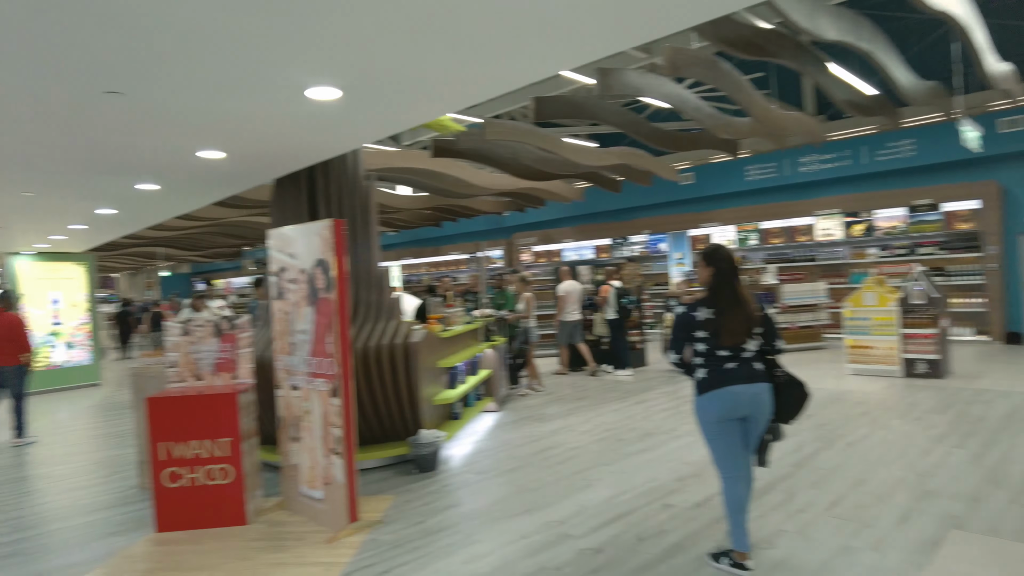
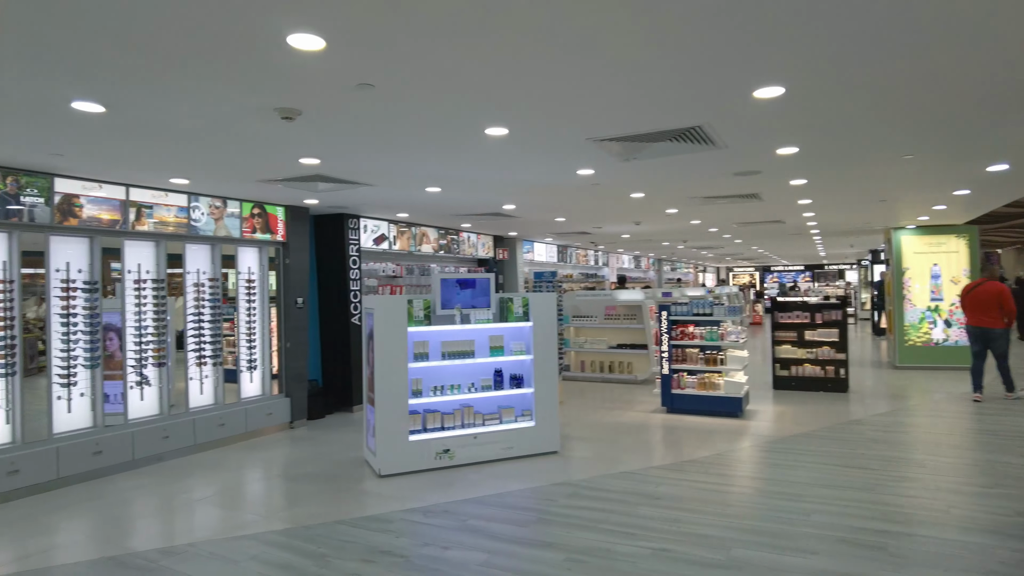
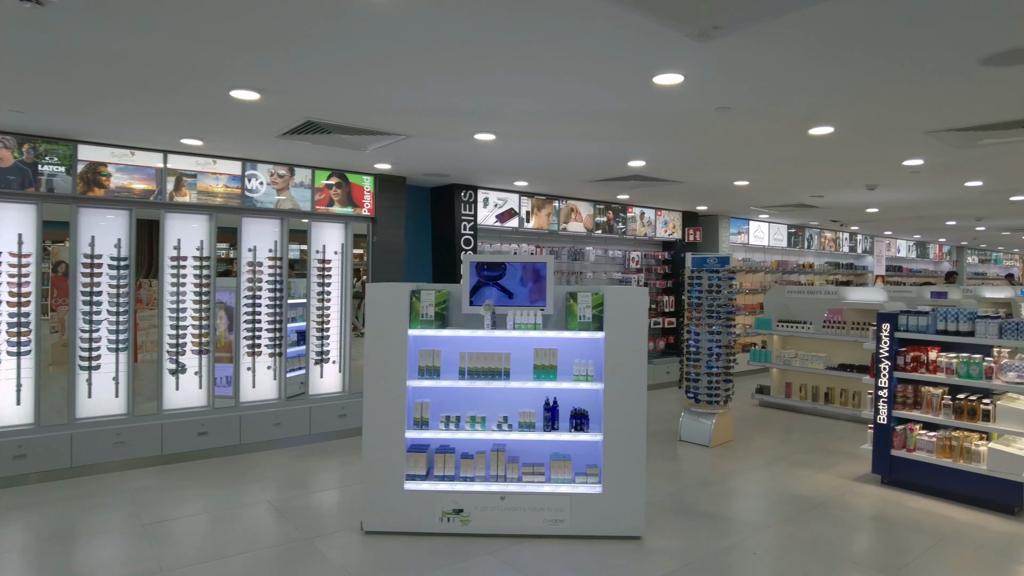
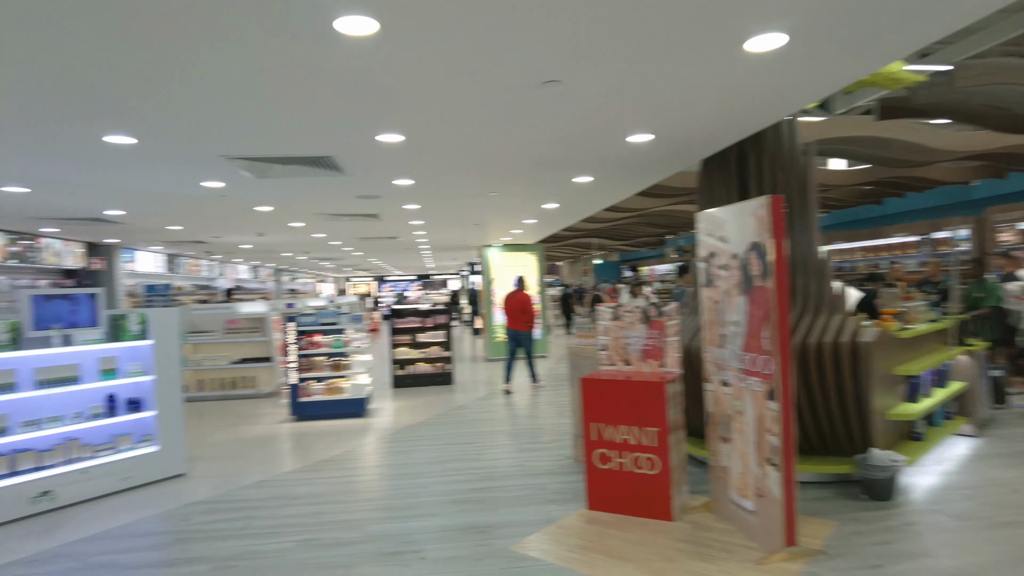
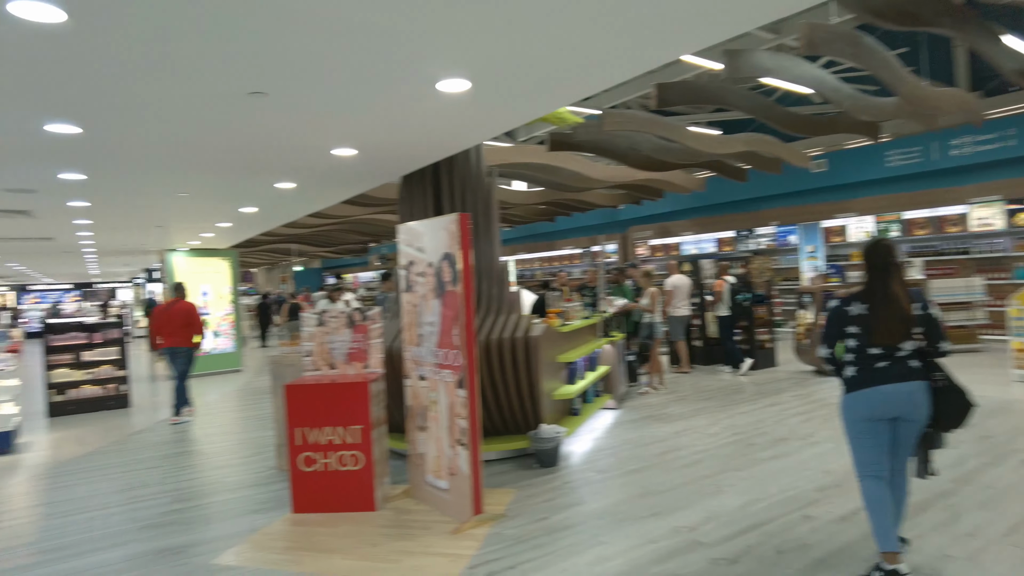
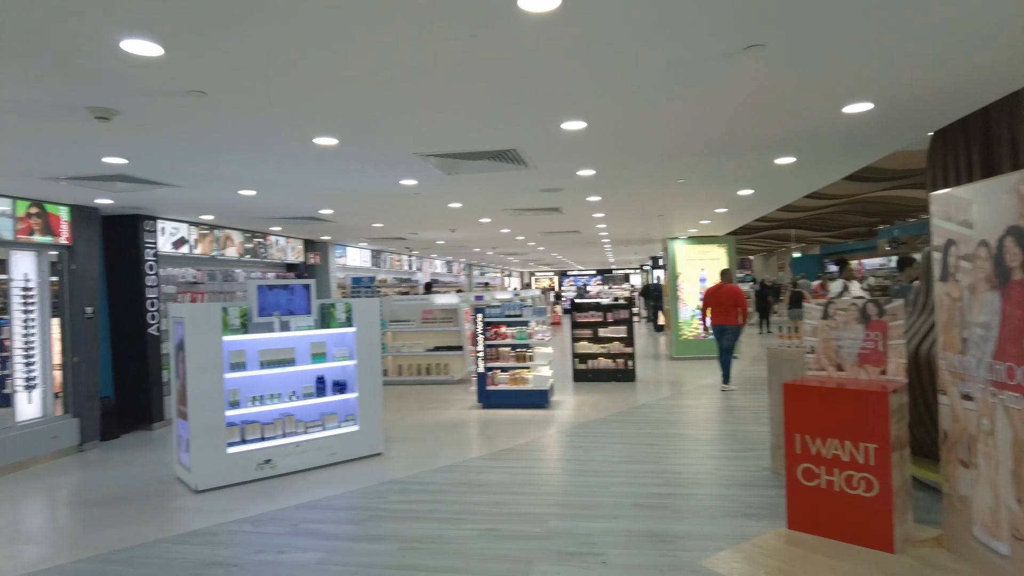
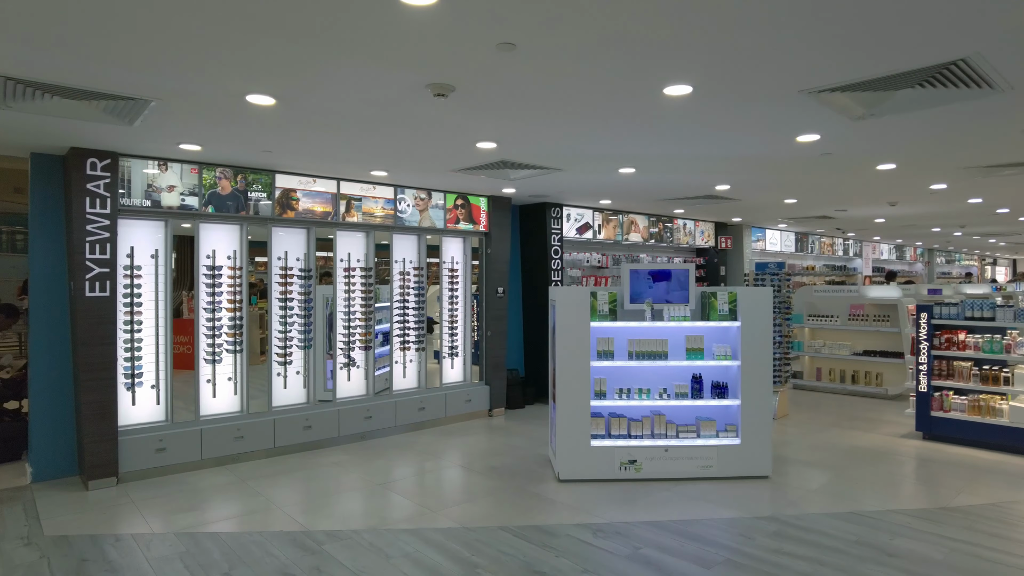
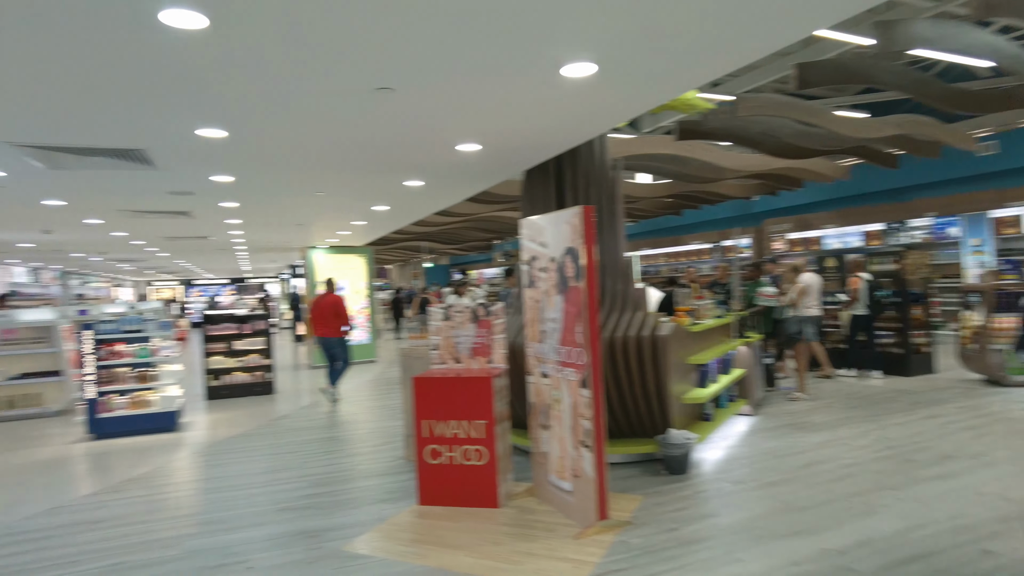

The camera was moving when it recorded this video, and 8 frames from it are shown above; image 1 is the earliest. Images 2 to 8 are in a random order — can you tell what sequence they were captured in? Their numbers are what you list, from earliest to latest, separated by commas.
5, 8, 4, 6, 2, 7, 3
